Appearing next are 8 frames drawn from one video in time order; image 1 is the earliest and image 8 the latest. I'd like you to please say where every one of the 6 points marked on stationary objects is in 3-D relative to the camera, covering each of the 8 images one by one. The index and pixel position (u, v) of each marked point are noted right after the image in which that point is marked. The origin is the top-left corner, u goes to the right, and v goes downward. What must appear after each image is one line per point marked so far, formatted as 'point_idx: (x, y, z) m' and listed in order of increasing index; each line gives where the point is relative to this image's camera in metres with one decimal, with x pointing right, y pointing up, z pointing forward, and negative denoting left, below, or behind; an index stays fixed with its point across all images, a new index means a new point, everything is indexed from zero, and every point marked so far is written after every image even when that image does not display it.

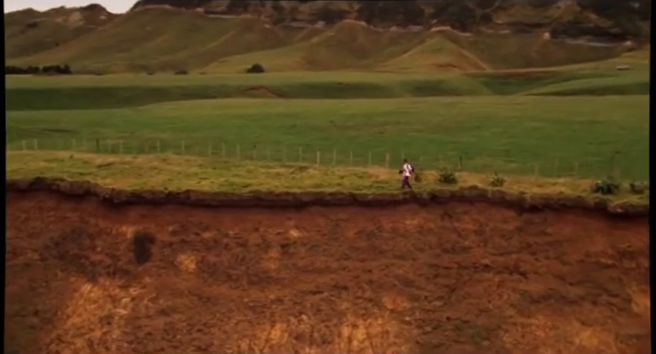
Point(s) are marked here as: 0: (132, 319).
0: (-5.3, -3.9, +15.3) m
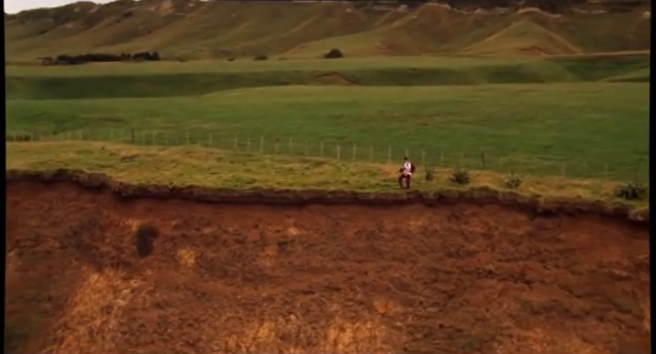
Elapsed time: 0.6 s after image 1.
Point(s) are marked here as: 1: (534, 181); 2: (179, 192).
0: (-5.6, -3.7, +15.7) m
1: (+6.5, -0.2, +18.0) m
2: (-4.9, -0.5, +17.7) m
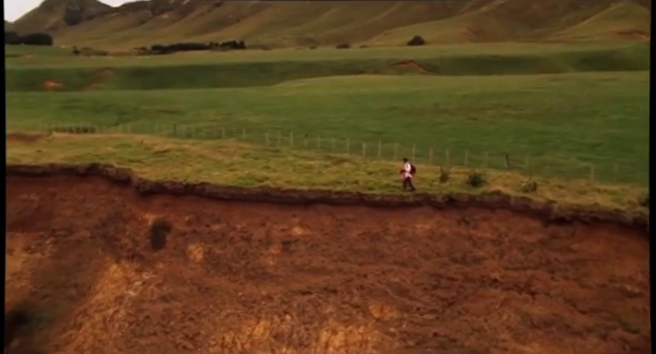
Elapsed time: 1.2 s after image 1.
0: (-5.6, -3.7, +16.5) m
1: (+6.8, -0.3, +17.0) m
2: (-4.6, -0.4, +18.3) m
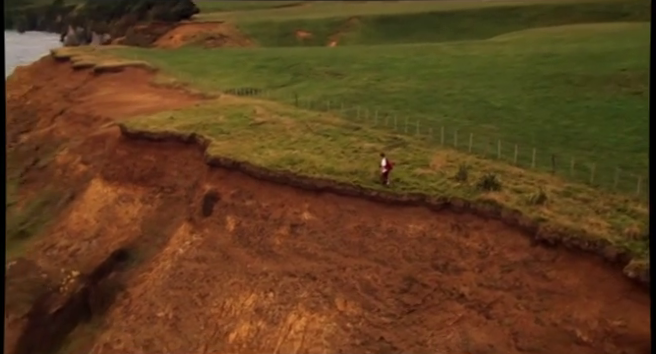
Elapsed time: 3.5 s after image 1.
0: (-5.2, -2.9, +19.7) m
1: (+6.4, -0.6, +14.7) m
2: (-3.3, +0.4, +20.5) m
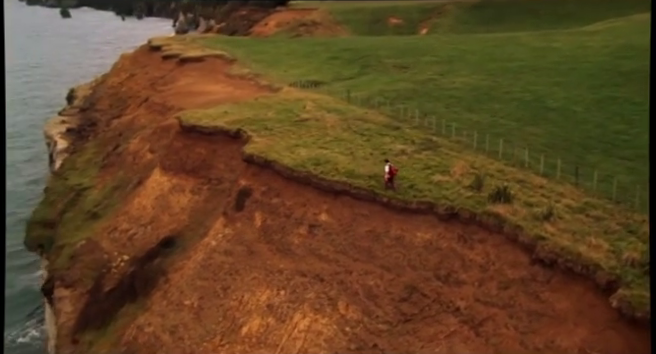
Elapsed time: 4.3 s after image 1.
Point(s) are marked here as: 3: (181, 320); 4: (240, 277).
0: (-4.3, -2.7, +20.8) m
1: (+6.4, -1.0, +13.9) m
2: (-2.3, +0.5, +21.2) m
3: (-4.9, -4.8, +18.9) m
4: (-3.0, -3.4, +19.0) m
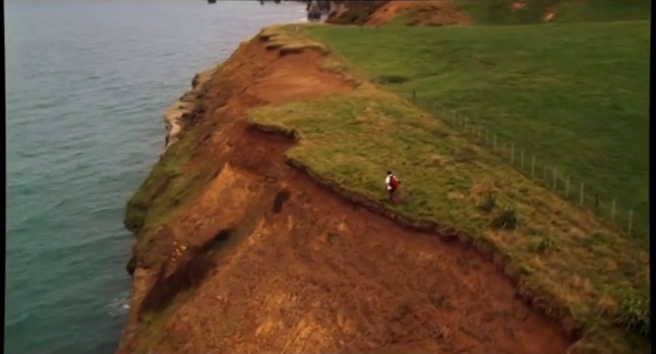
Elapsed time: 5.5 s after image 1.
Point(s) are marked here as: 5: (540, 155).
0: (-3.2, -2.8, +21.9) m
1: (+5.9, -1.7, +12.9) m
2: (-0.9, +0.3, +21.8) m
3: (-4.2, -4.9, +20.3) m
4: (-2.2, -3.6, +19.9) m
5: (+7.5, +0.8, +19.9) m
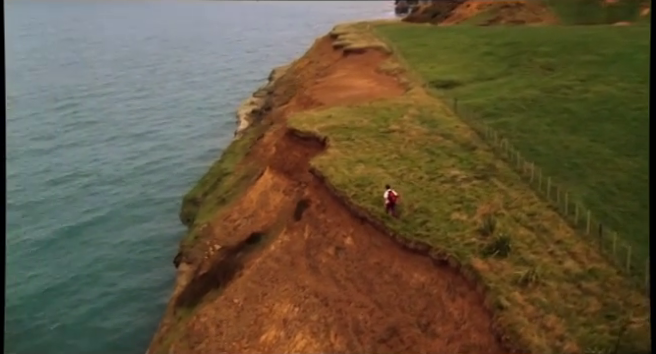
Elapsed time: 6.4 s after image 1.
0: (-2.5, -3.1, +22.3) m
1: (+5.3, -2.4, +12.1) m
2: (-0.2, -0.1, +21.9) m
3: (-3.8, -5.2, +20.9) m
4: (-1.9, -3.9, +20.2) m
5: (+8.0, +0.1, +18.9) m
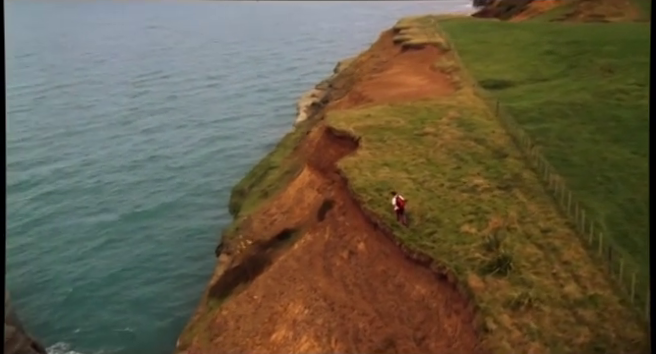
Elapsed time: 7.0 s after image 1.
0: (-1.6, -3.1, +22.6) m
1: (+4.9, -2.8, +11.5) m
2: (+0.7, -0.2, +21.8) m
3: (-3.2, -5.1, +21.3) m
4: (-1.3, -3.9, +20.4) m
5: (+8.5, -0.4, +17.9) m
